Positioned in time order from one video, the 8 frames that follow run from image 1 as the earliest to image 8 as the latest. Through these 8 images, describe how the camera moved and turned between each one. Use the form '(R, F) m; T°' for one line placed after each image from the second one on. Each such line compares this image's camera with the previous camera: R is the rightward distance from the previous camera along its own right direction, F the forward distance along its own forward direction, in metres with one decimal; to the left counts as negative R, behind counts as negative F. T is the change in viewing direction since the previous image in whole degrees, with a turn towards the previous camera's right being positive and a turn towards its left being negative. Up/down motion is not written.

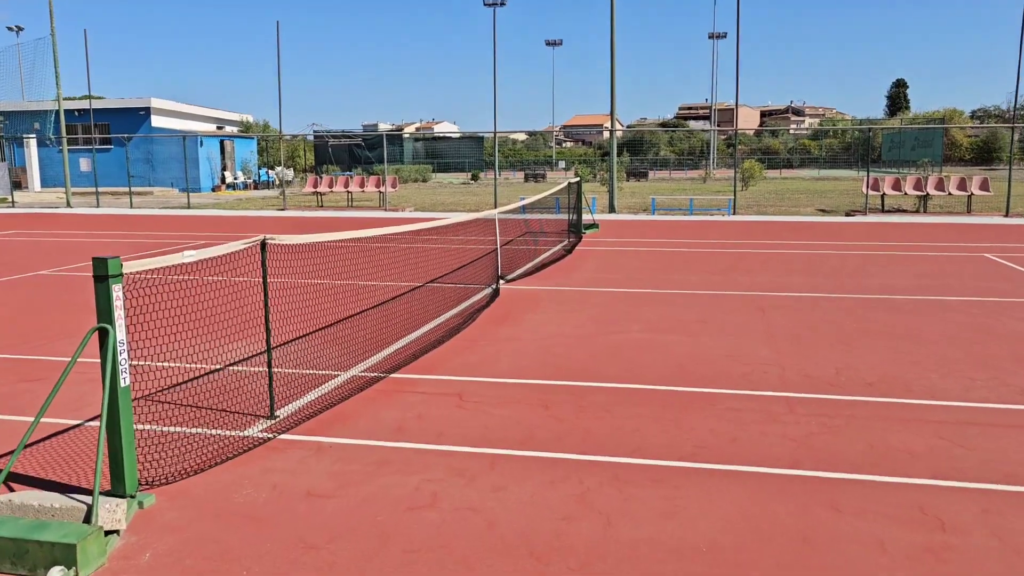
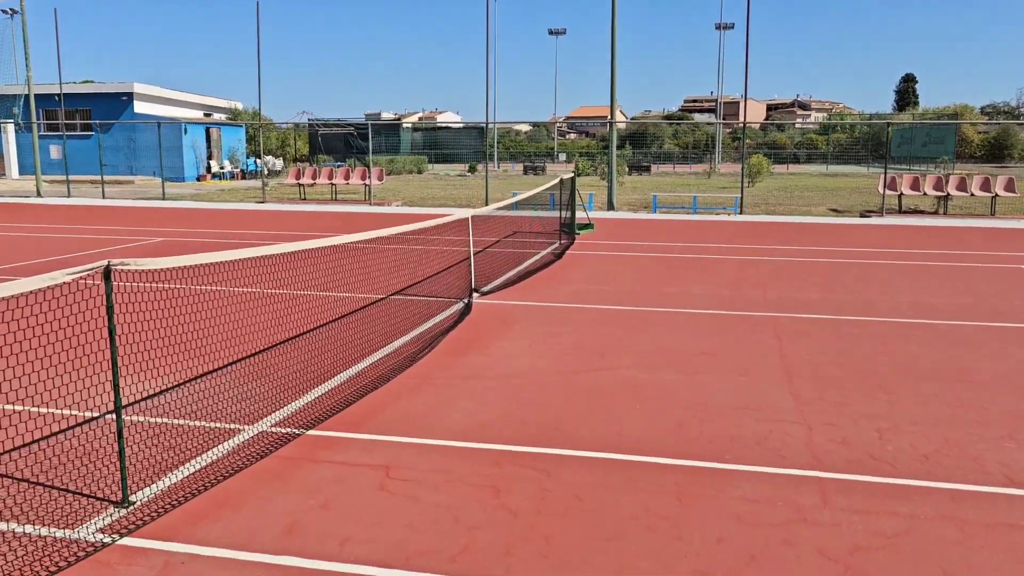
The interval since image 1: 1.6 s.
(+0.3, +1.4) m; 0°
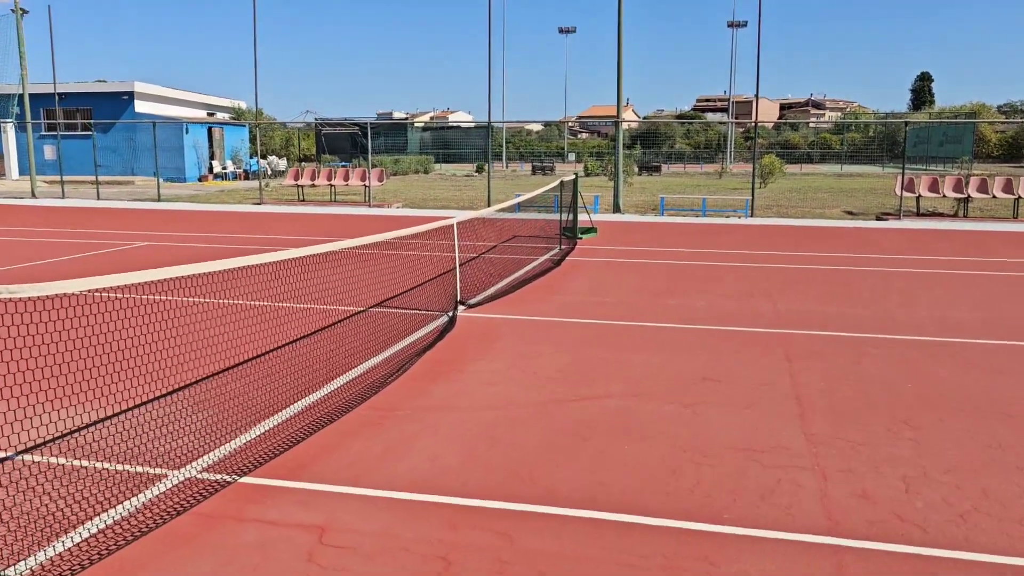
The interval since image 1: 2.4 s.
(+0.2, +0.7) m; -1°
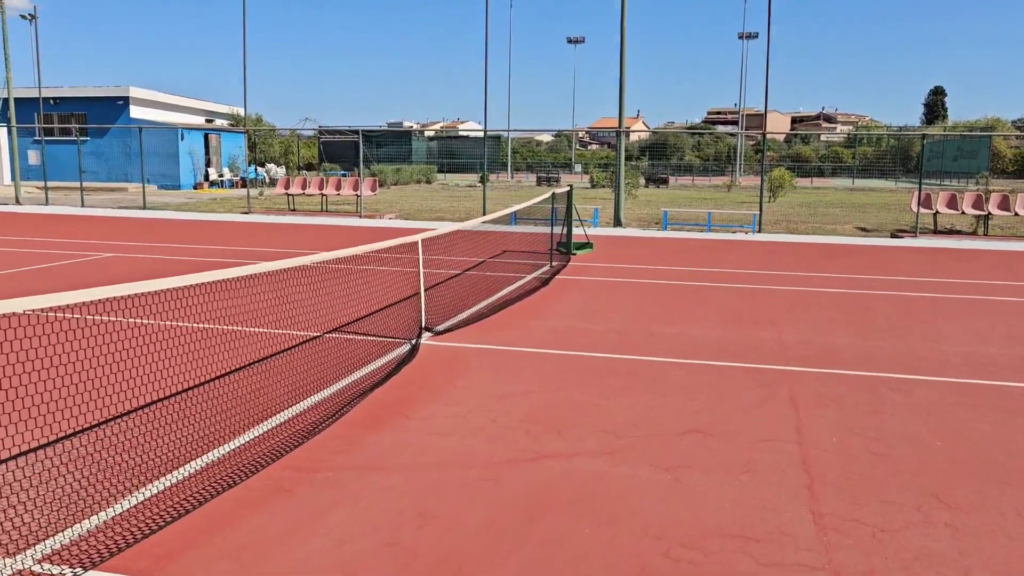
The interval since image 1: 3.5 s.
(+0.3, +0.9) m; -1°
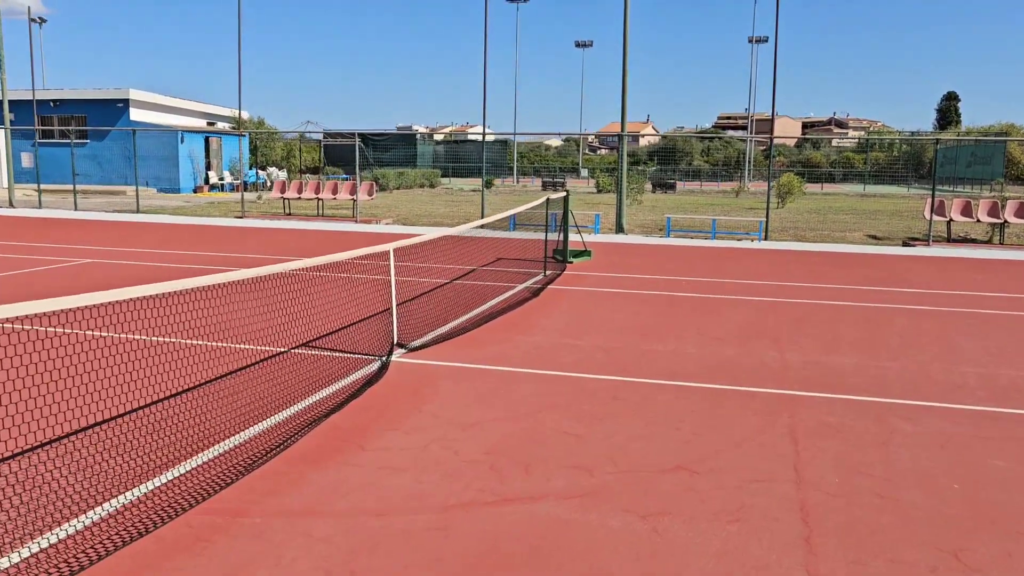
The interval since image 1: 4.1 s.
(+0.2, +0.6) m; -1°
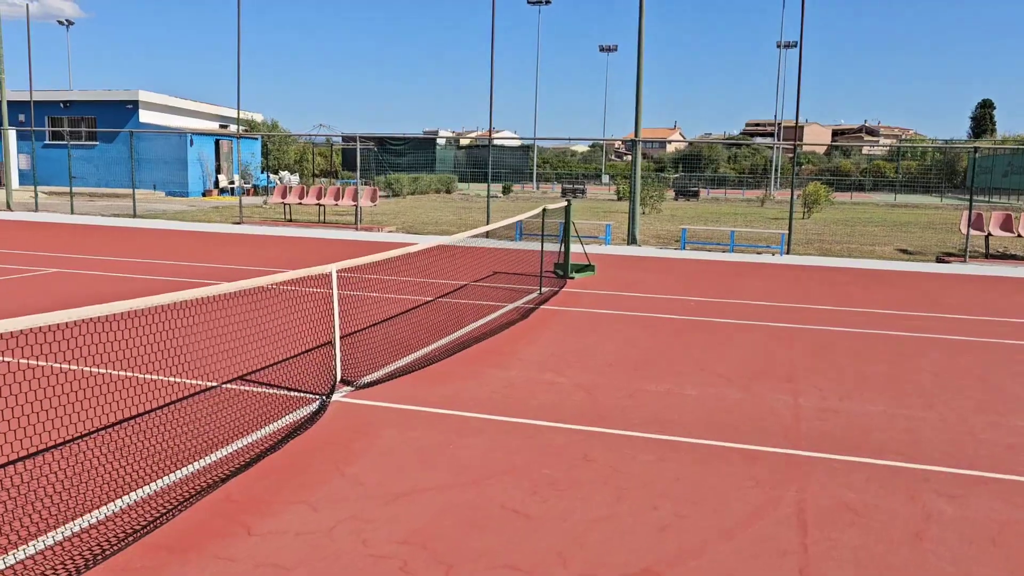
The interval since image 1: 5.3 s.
(+0.4, +1.0) m; -2°
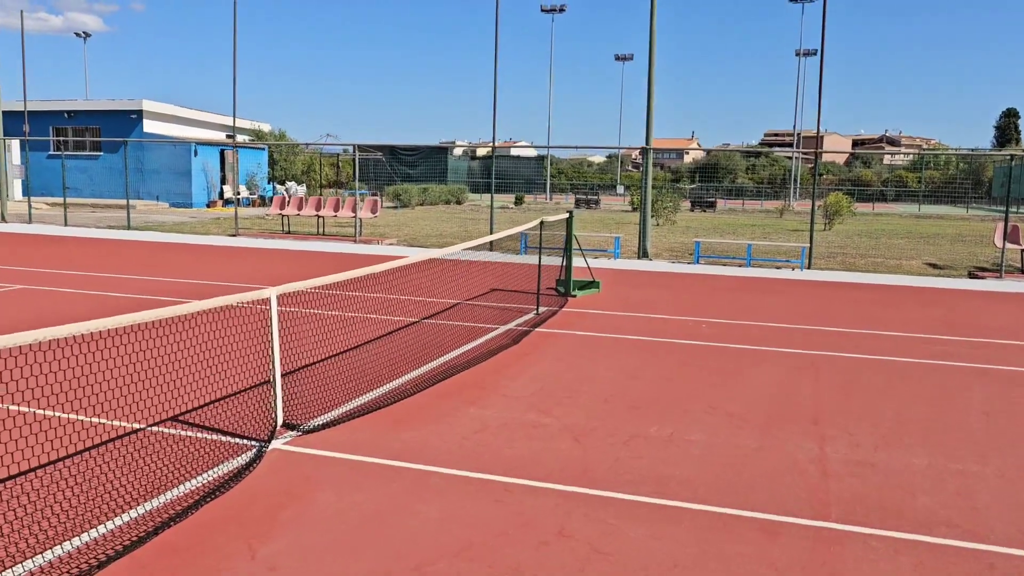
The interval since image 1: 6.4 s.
(+0.3, +0.9) m; -1°
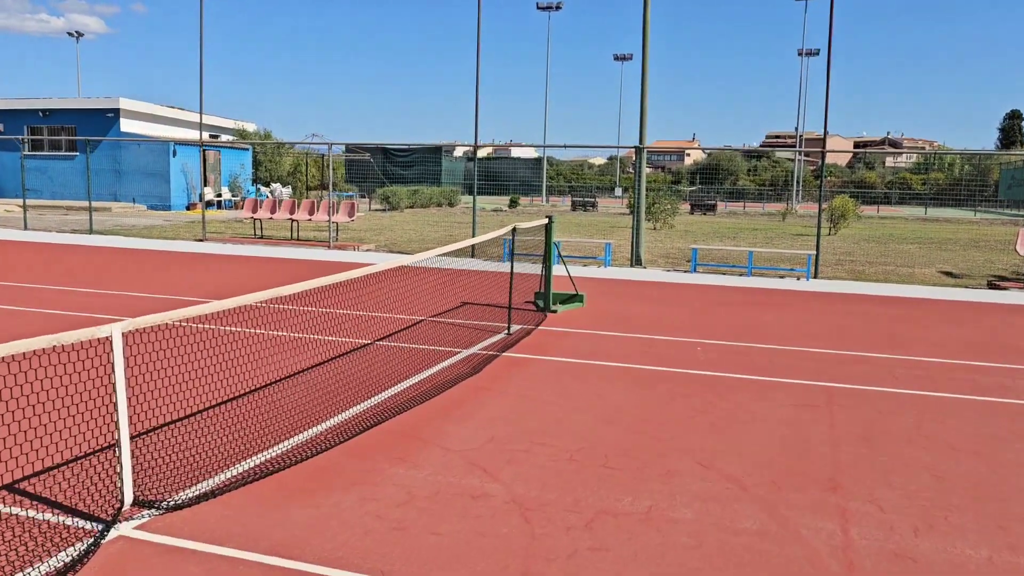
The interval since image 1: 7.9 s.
(+0.3, +1.2) m; 0°
